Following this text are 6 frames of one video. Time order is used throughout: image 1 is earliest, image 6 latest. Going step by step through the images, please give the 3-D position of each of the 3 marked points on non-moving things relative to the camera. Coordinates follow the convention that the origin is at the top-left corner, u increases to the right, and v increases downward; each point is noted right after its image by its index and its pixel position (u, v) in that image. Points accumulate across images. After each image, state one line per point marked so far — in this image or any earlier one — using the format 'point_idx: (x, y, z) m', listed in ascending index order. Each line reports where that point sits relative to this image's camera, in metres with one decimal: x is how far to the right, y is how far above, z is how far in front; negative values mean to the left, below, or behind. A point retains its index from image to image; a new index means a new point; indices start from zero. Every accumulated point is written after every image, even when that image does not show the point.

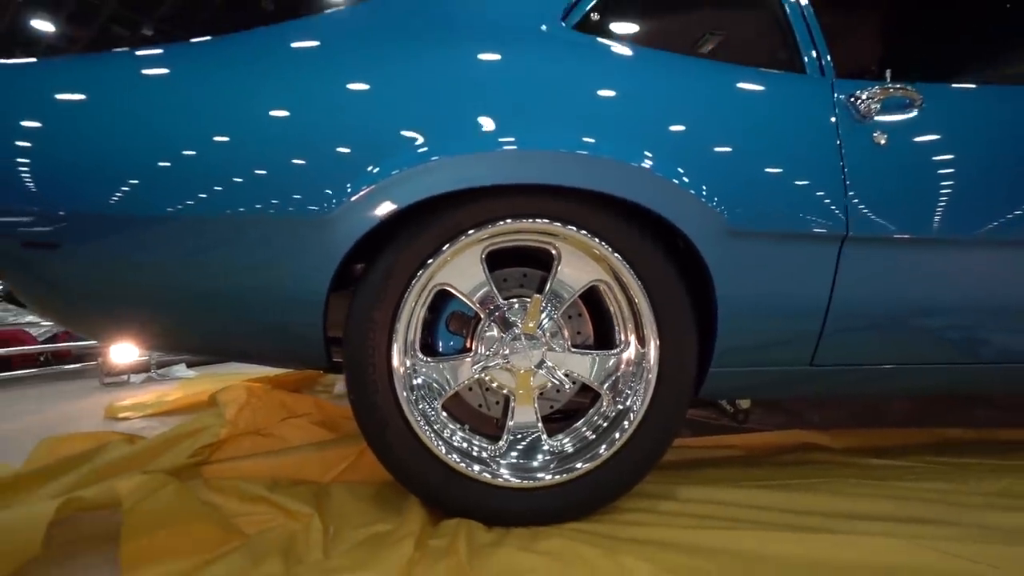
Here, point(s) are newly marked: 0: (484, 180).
0: (0.0, +0.2, +0.9) m
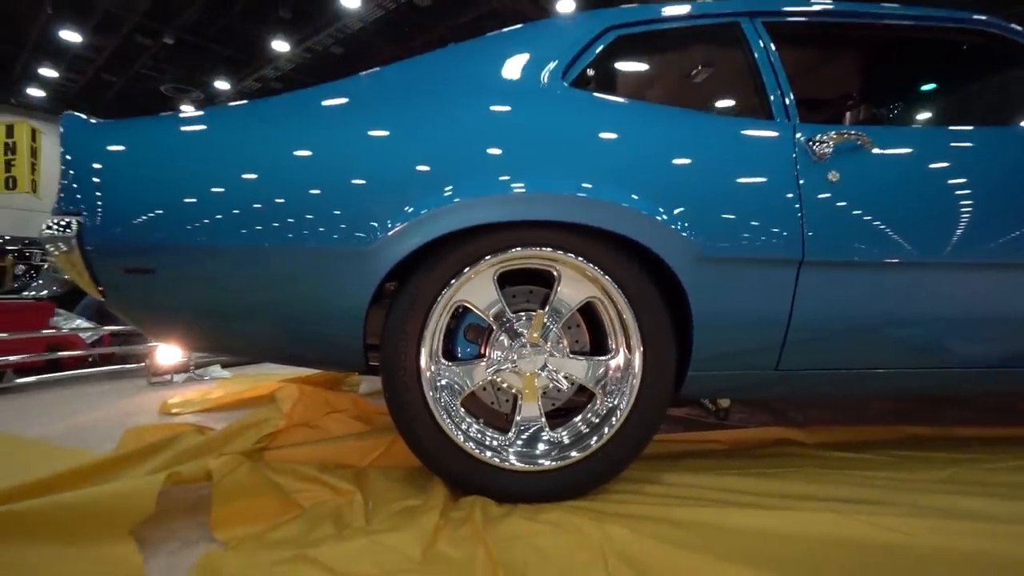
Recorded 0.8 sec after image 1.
0: (0.0, +0.2, +1.1) m
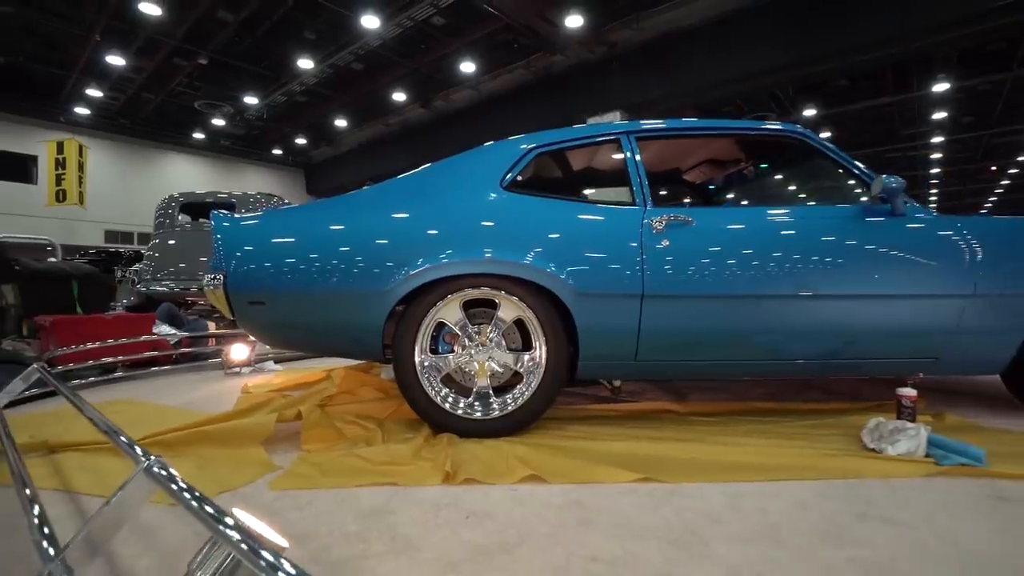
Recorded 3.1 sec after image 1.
0: (-0.2, +0.1, +2.0) m
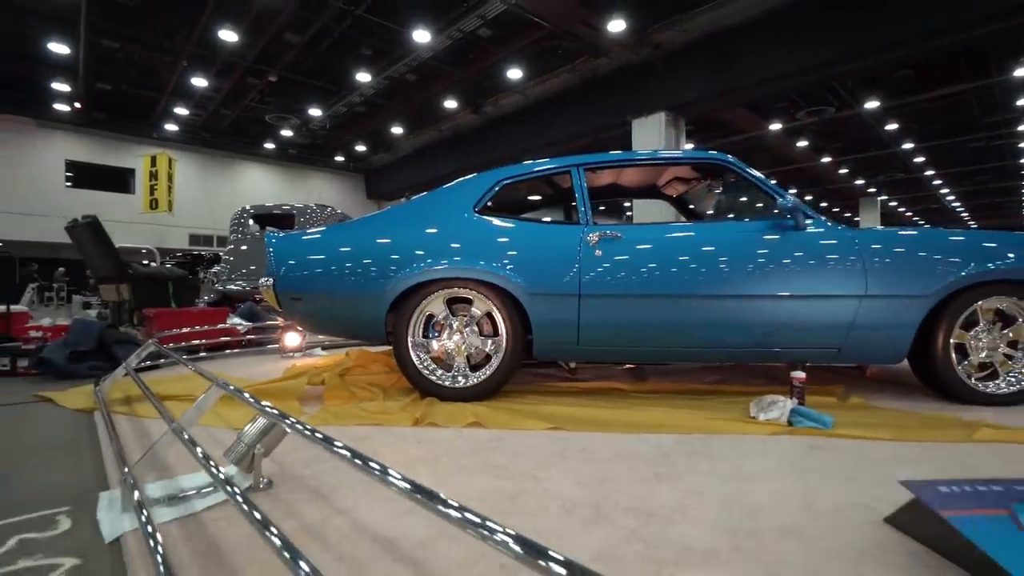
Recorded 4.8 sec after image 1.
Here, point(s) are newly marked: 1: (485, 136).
0: (-0.4, +0.1, +2.6) m
1: (-0.7, +4.2, +14.2) m
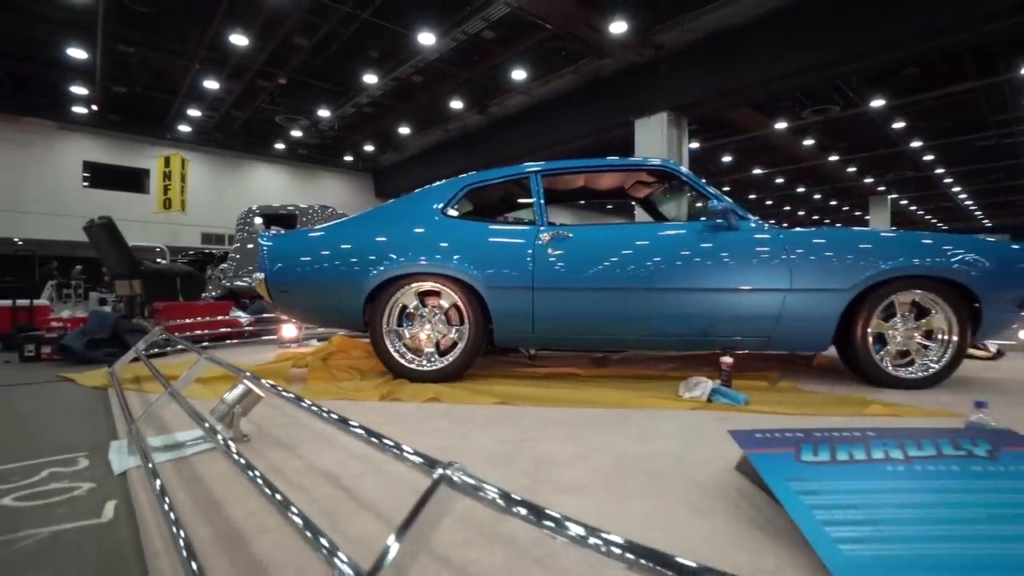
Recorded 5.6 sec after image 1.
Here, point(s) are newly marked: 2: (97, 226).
0: (-0.6, +0.1, +2.9) m
1: (-0.7, +4.3, +14.5) m
2: (-3.9, +0.6, +4.8) m
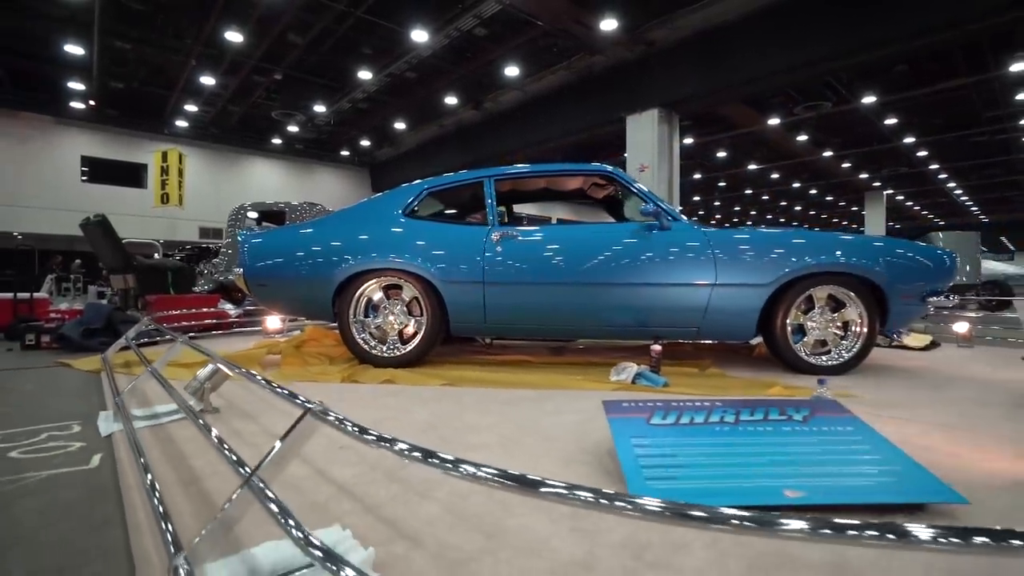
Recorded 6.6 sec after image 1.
0: (-0.8, +0.1, +3.2) m
1: (-1.0, +4.4, +14.8) m
2: (-4.2, +0.6, +5.1) m
